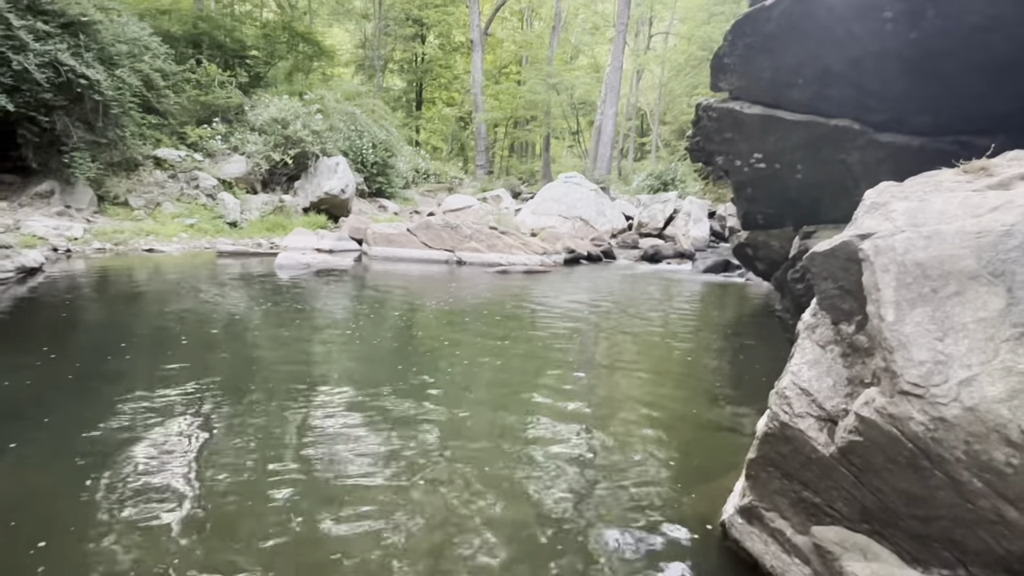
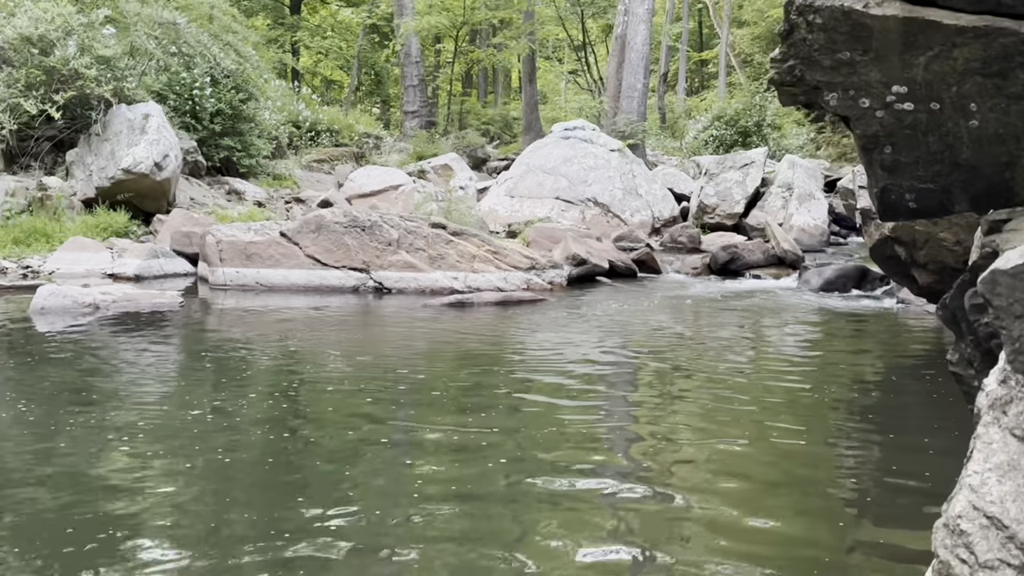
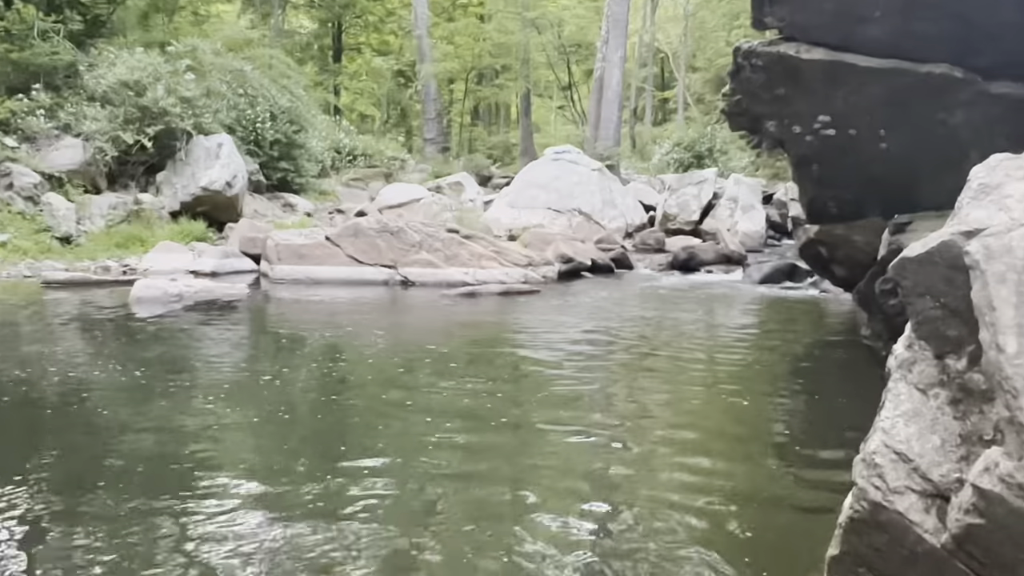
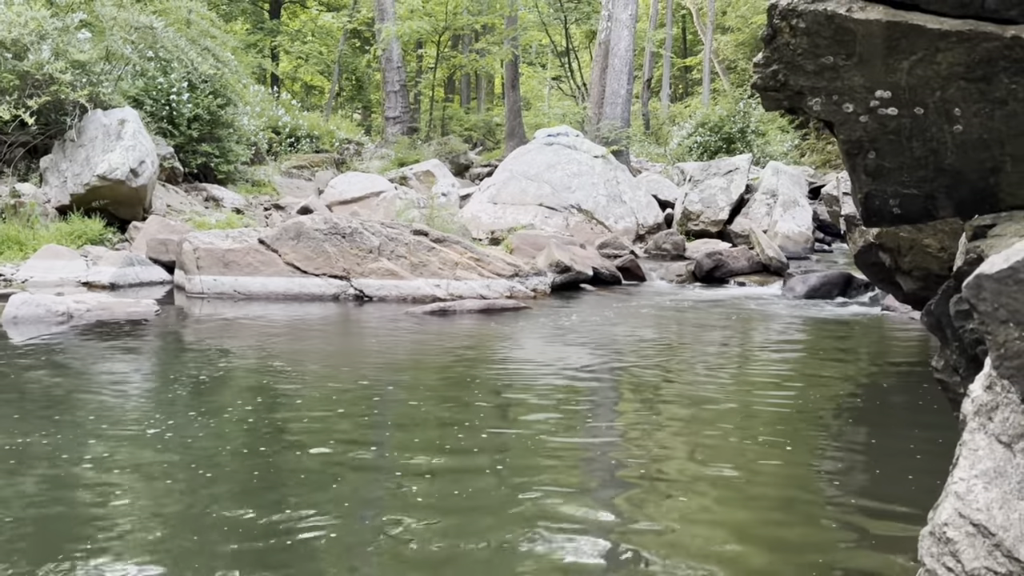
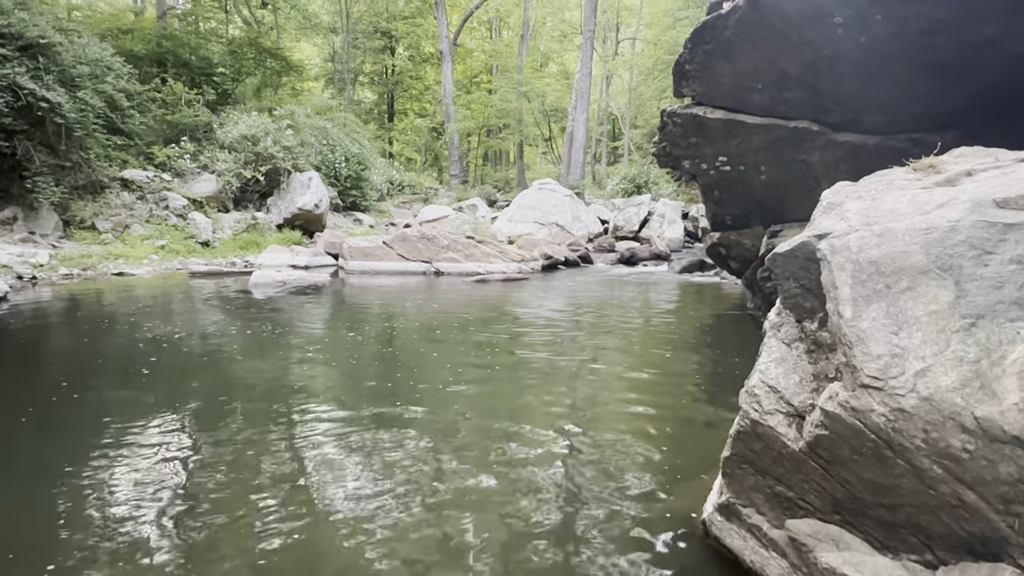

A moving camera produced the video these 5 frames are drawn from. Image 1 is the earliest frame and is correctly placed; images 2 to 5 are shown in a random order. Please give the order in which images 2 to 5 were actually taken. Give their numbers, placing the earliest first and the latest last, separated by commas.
5, 3, 2, 4
